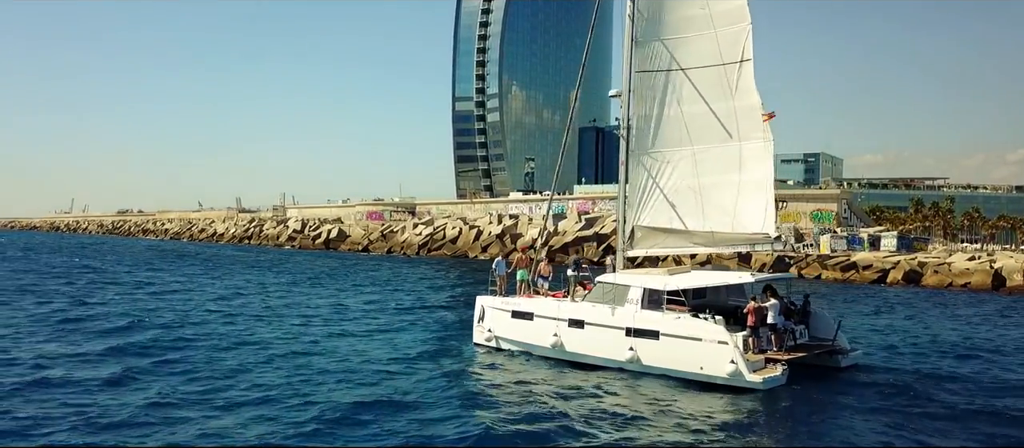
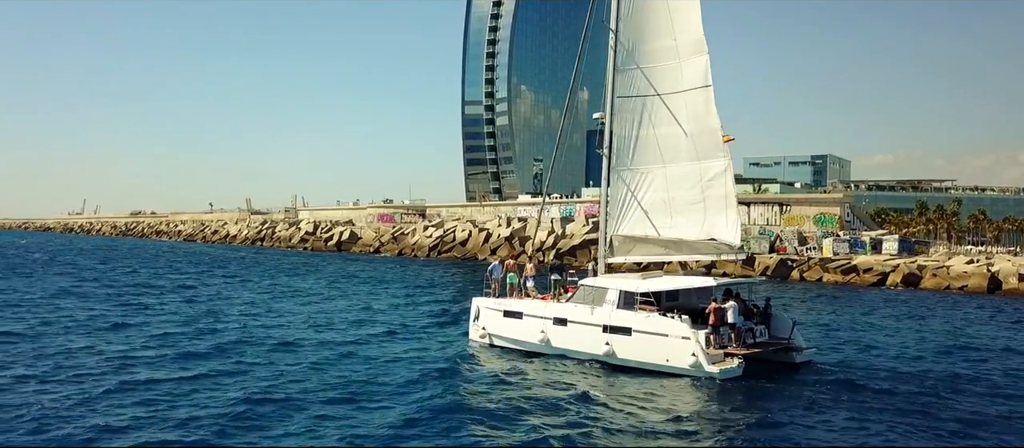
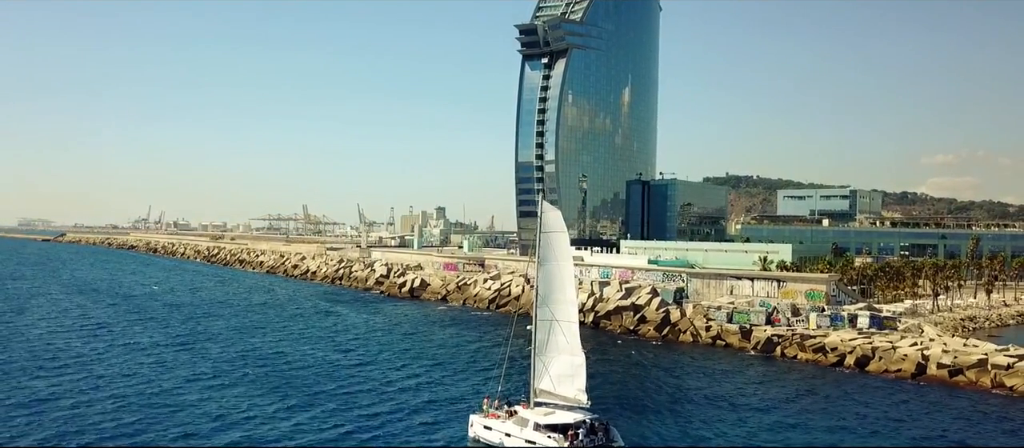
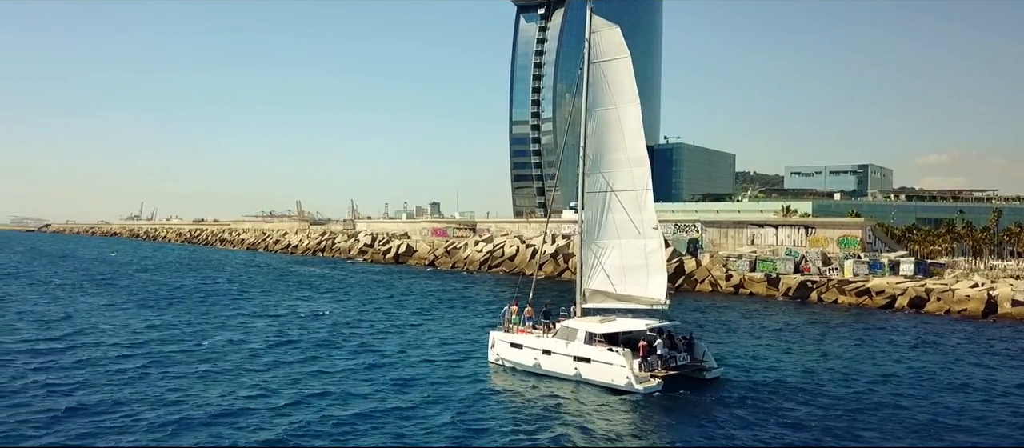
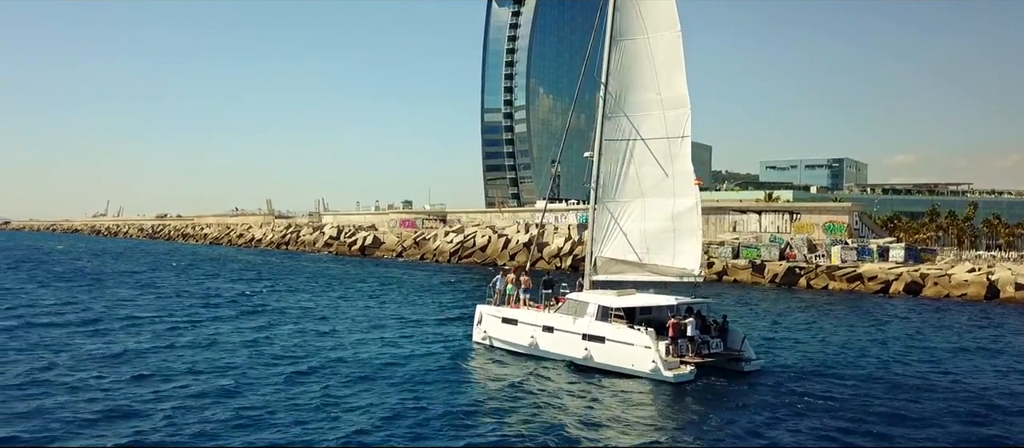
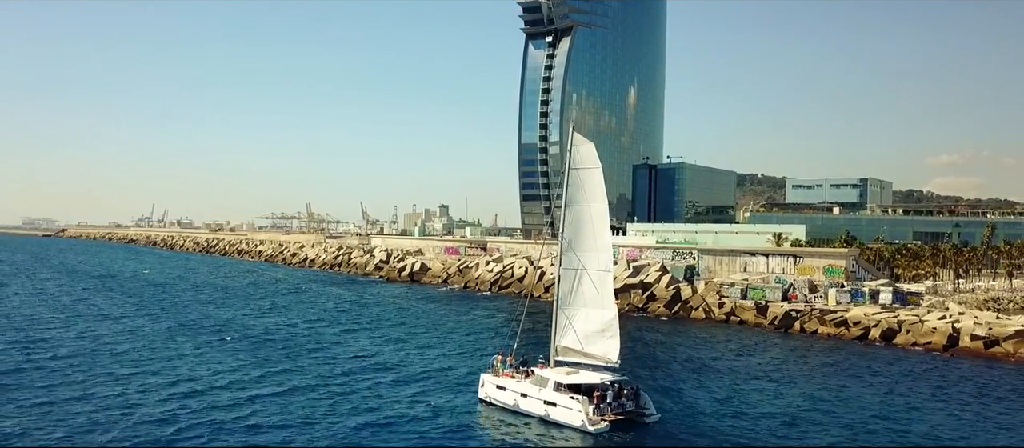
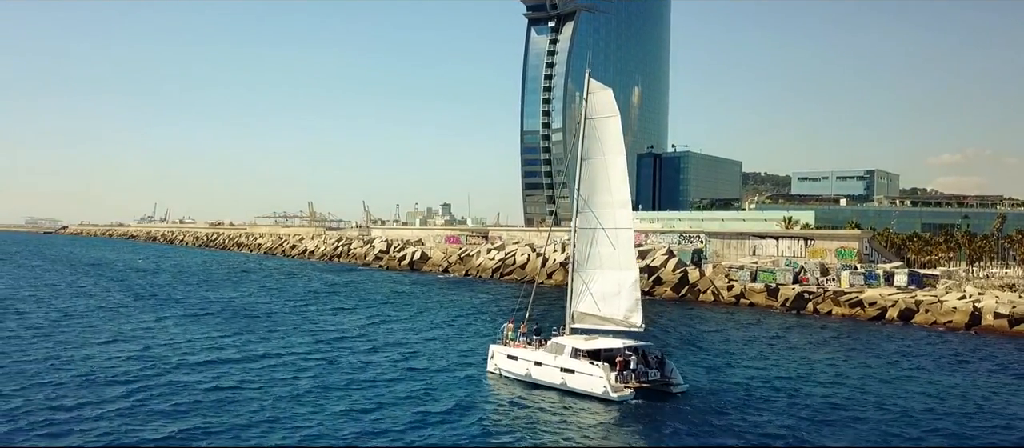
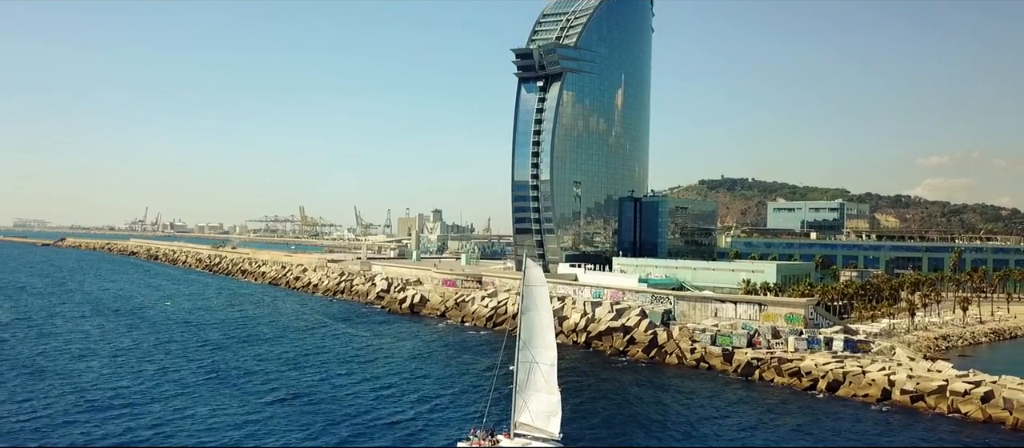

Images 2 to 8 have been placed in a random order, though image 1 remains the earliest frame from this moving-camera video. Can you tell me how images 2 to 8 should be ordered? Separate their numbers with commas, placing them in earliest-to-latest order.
2, 5, 4, 7, 6, 3, 8
